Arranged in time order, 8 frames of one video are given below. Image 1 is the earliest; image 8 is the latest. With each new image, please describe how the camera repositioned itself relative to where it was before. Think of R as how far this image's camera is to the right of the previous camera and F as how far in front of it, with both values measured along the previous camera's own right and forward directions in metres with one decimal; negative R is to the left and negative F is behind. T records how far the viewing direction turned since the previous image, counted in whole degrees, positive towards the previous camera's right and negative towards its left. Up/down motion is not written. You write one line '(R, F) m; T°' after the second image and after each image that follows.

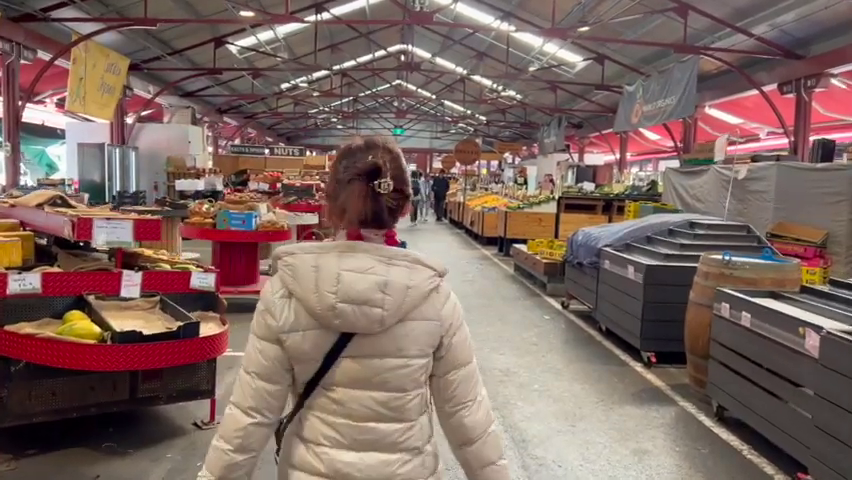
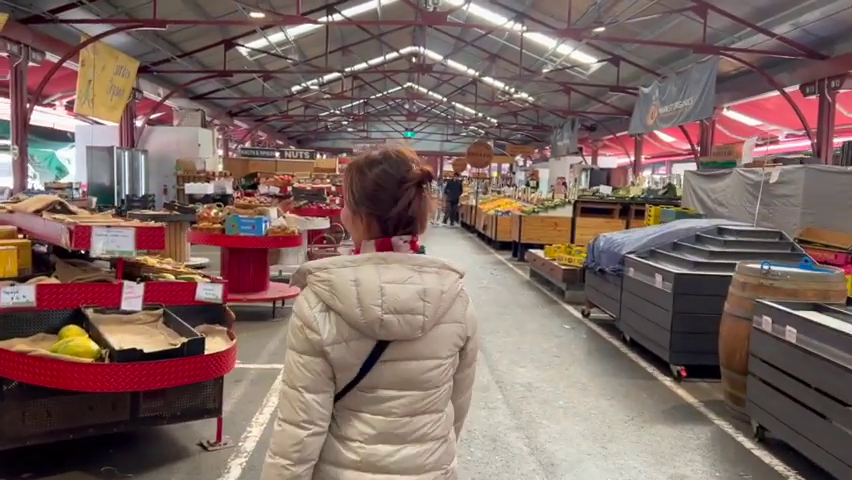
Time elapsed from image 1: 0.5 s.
(-0.1, +0.2) m; -1°
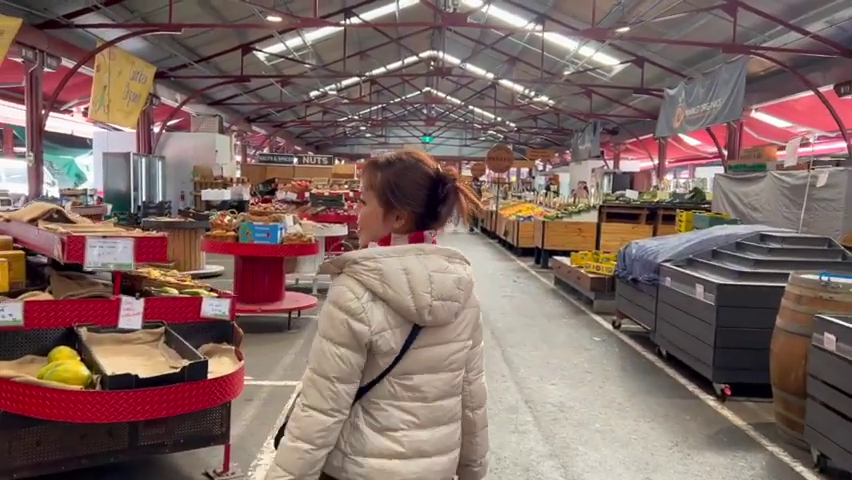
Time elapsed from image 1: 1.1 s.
(0.0, +0.3) m; -1°
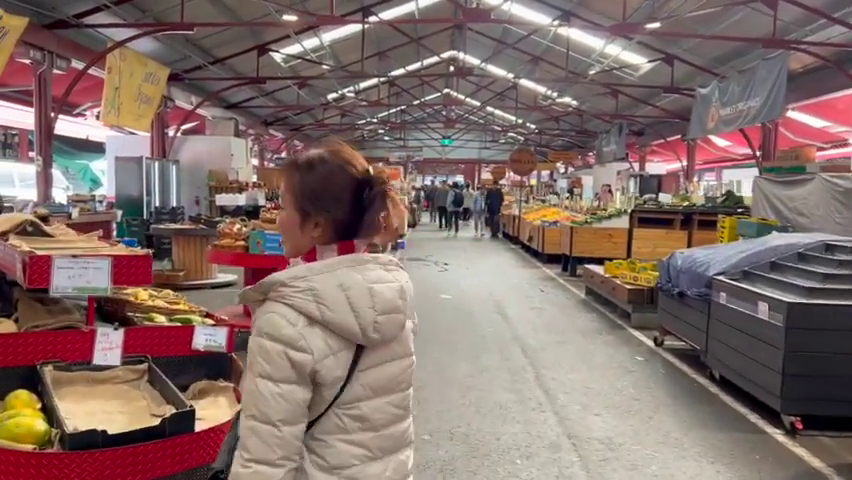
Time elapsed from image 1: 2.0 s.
(-0.1, +0.5) m; -1°
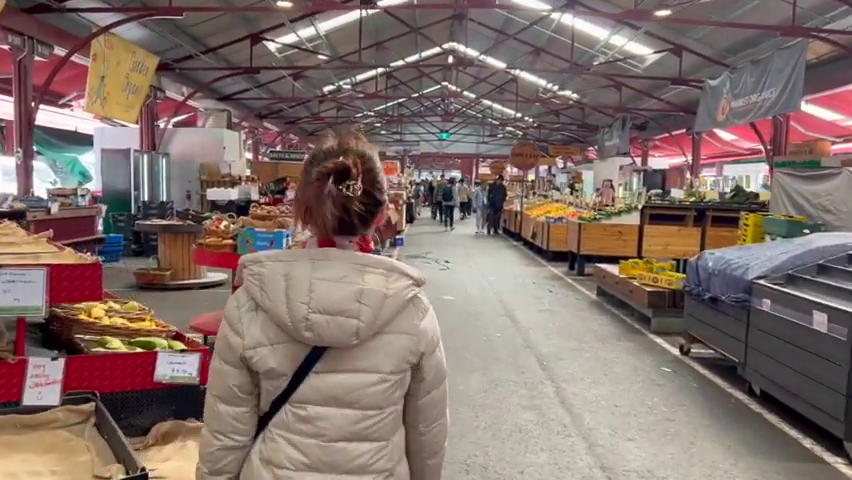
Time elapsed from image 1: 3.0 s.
(-0.1, +0.5) m; 0°
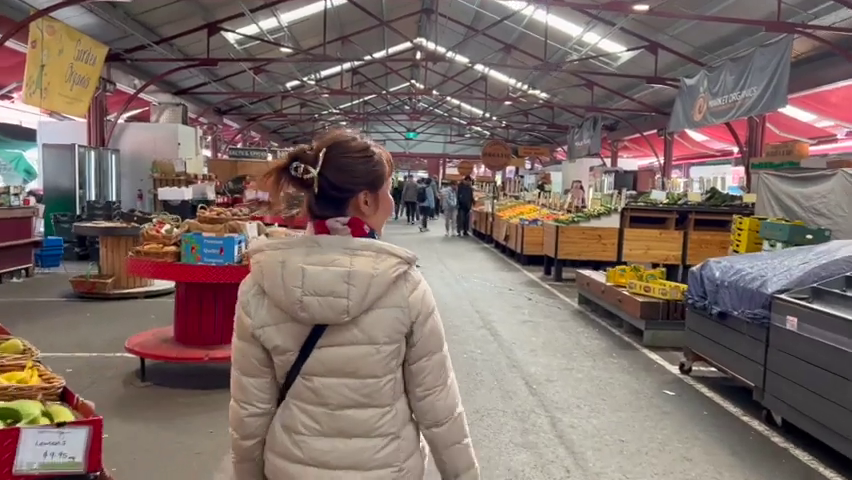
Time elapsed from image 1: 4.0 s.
(-0.1, +0.6) m; +3°
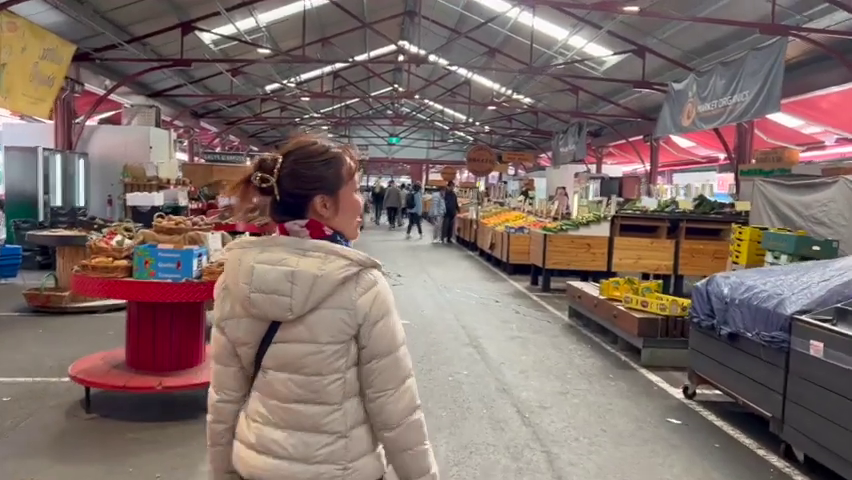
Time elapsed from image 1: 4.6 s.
(0.0, +0.4) m; +1°
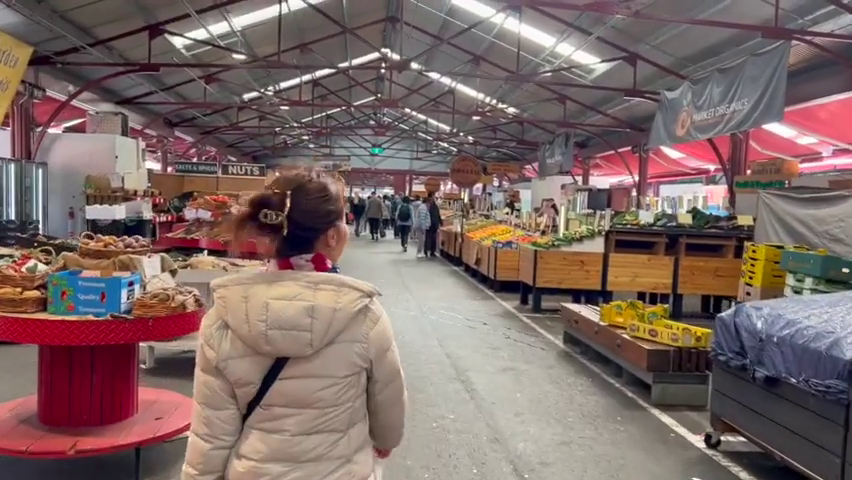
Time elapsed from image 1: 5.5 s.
(0.0, +0.7) m; +1°
